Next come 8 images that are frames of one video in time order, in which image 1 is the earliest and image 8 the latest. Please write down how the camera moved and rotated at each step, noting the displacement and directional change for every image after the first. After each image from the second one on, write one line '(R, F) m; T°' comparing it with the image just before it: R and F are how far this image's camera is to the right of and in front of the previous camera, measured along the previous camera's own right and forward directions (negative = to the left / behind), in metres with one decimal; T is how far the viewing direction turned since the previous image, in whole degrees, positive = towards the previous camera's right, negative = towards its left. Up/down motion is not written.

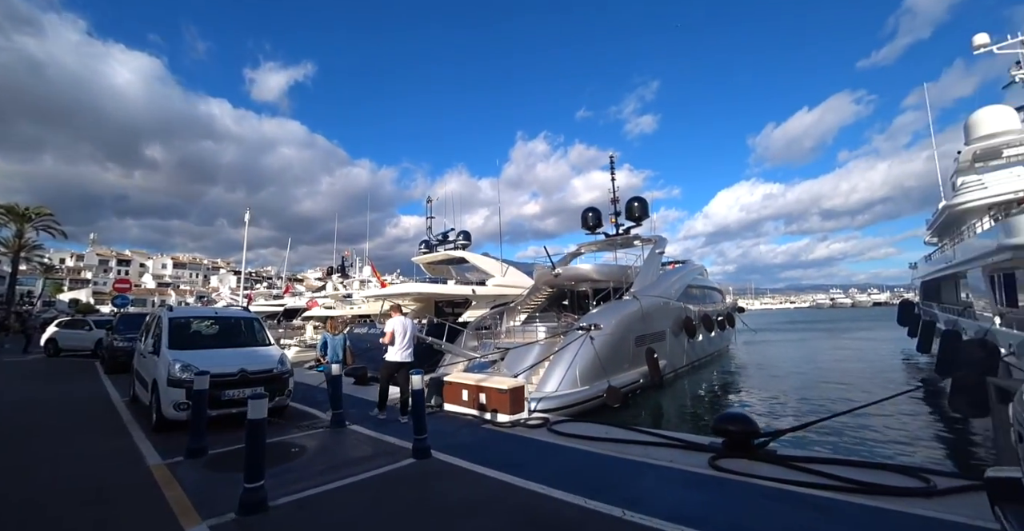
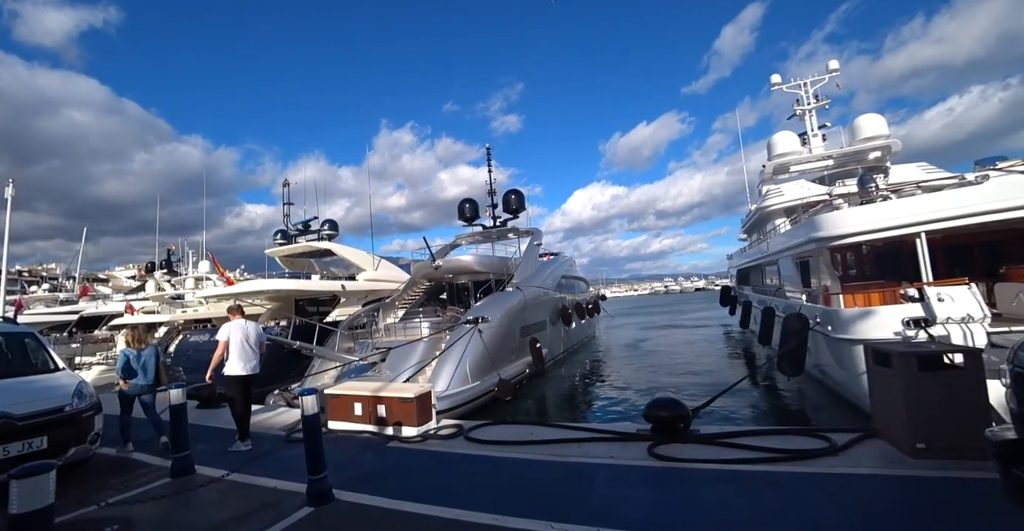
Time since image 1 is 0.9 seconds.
(-0.3, +0.6) m; +17°
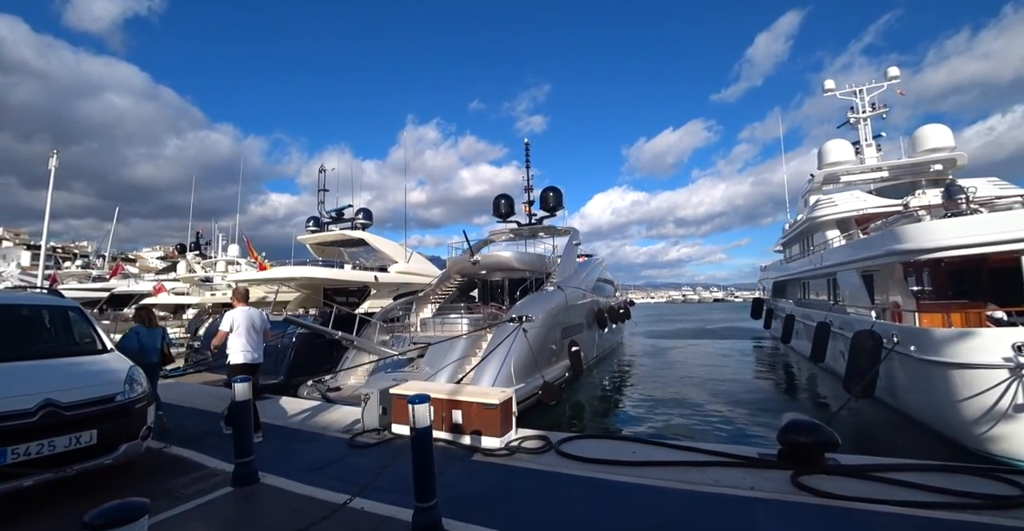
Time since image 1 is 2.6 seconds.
(-0.7, +0.5) m; -2°
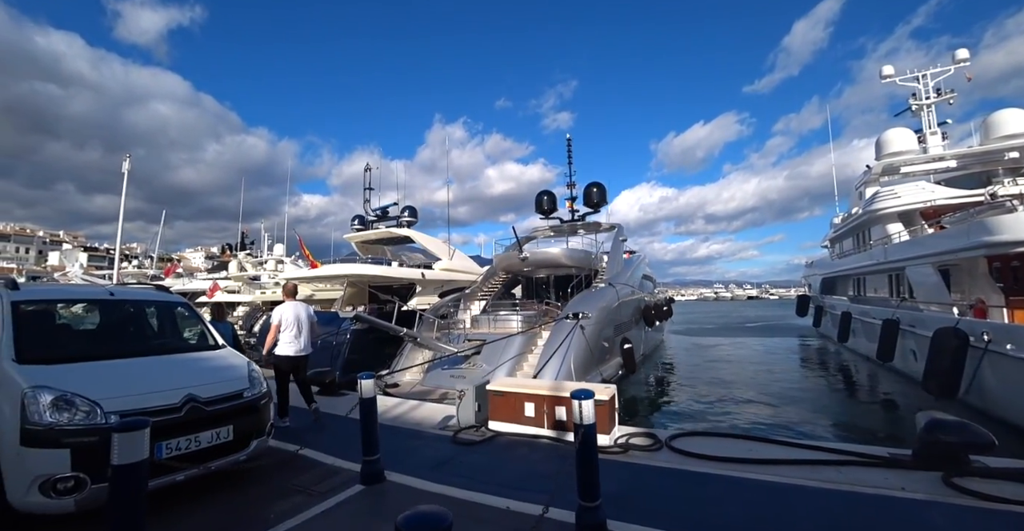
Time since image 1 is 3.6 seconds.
(-0.6, +0.1) m; -3°
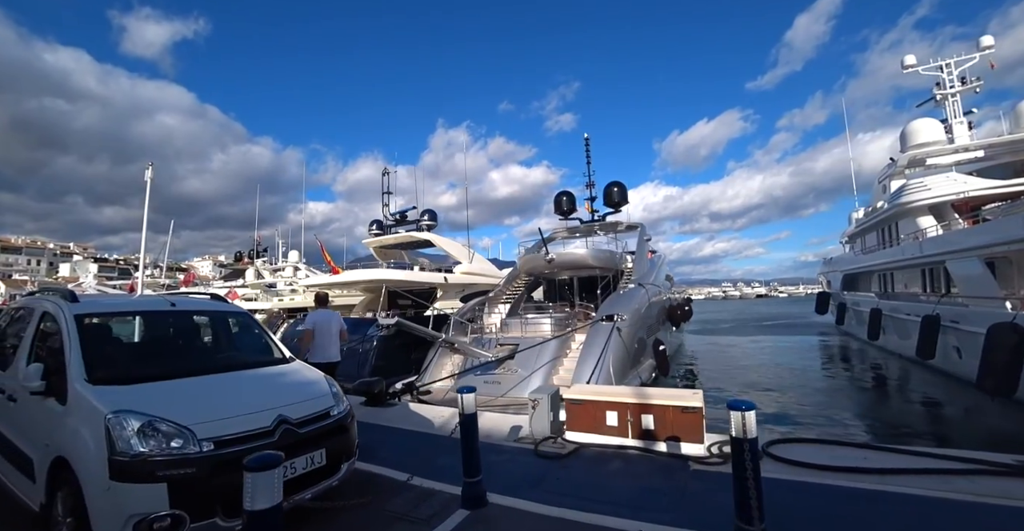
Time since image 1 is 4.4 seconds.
(-0.6, +0.2) m; -1°
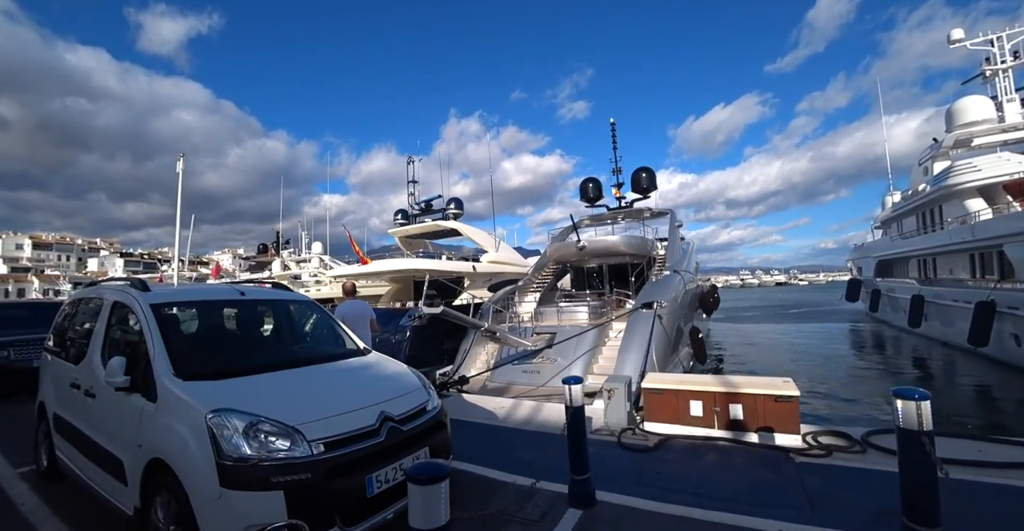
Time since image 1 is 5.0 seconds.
(-0.5, +0.2) m; -2°
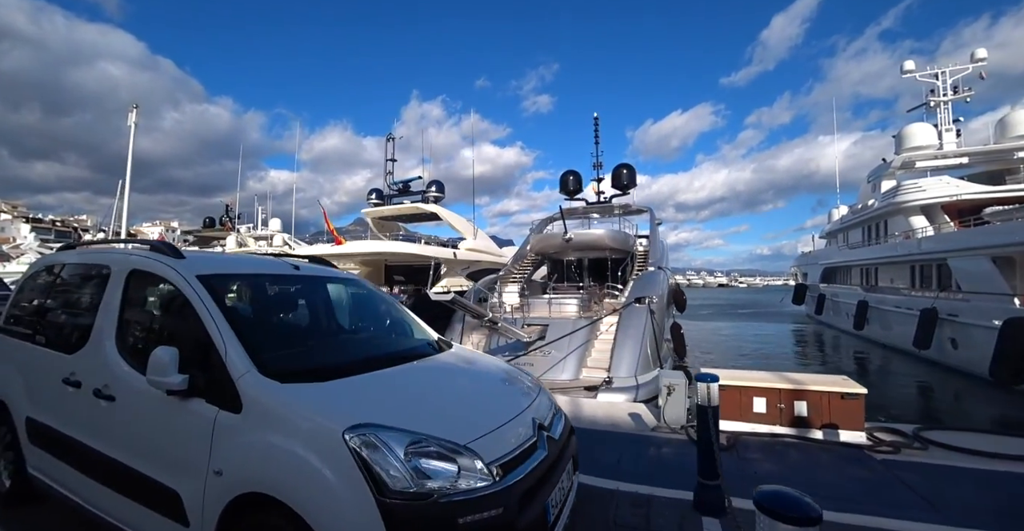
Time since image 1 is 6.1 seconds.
(-0.8, +0.3) m; +6°
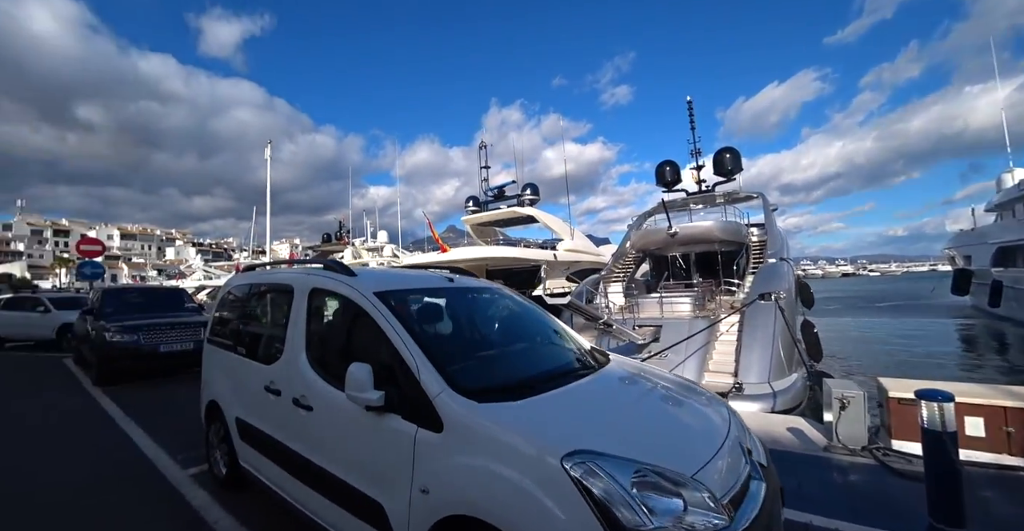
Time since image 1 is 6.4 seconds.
(-0.3, +0.1) m; -12°
